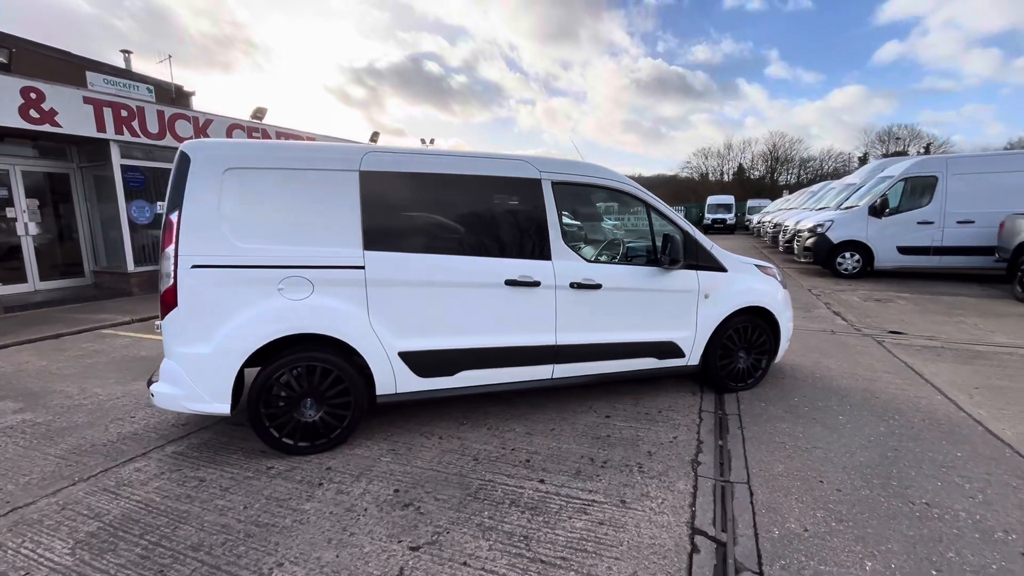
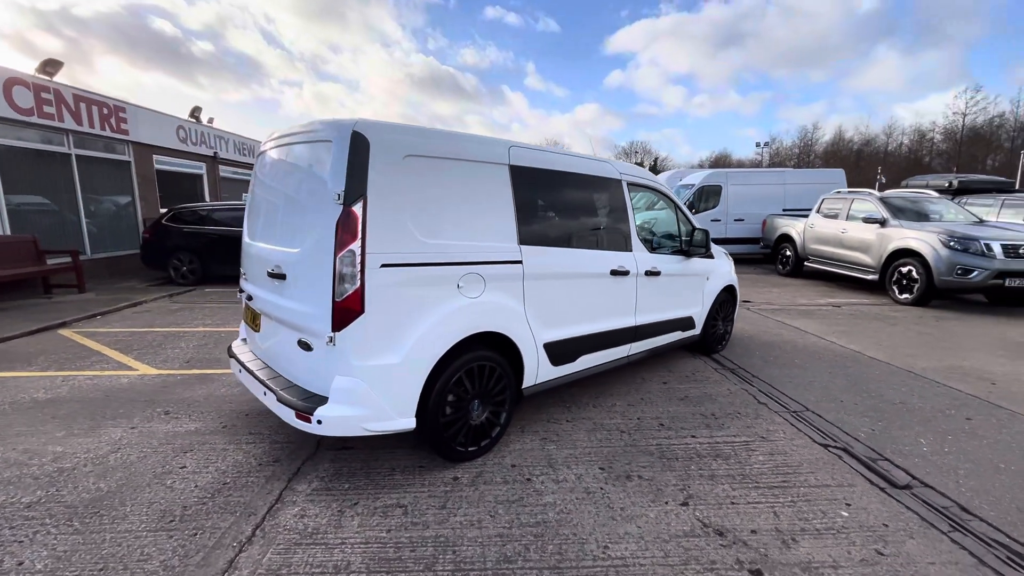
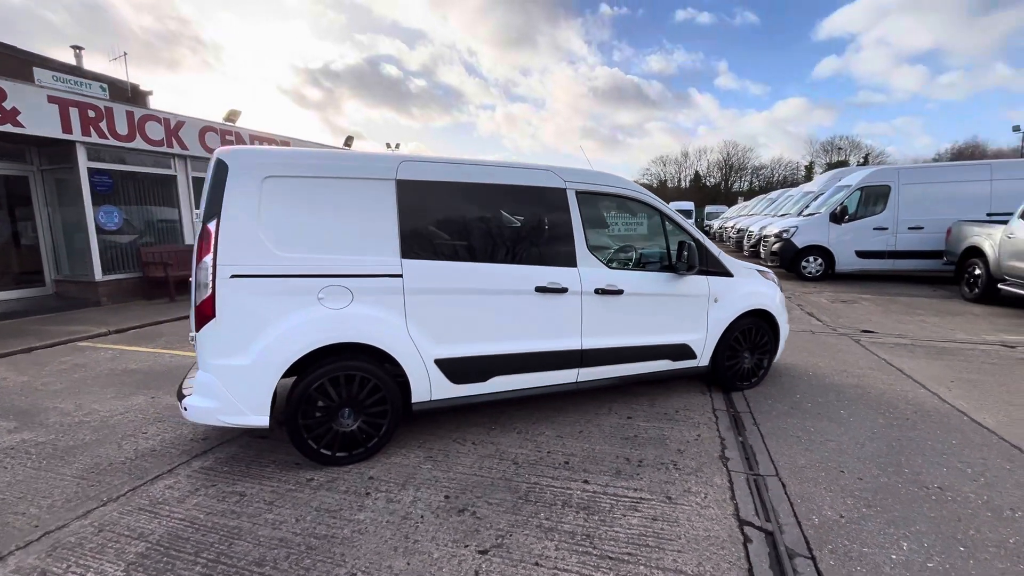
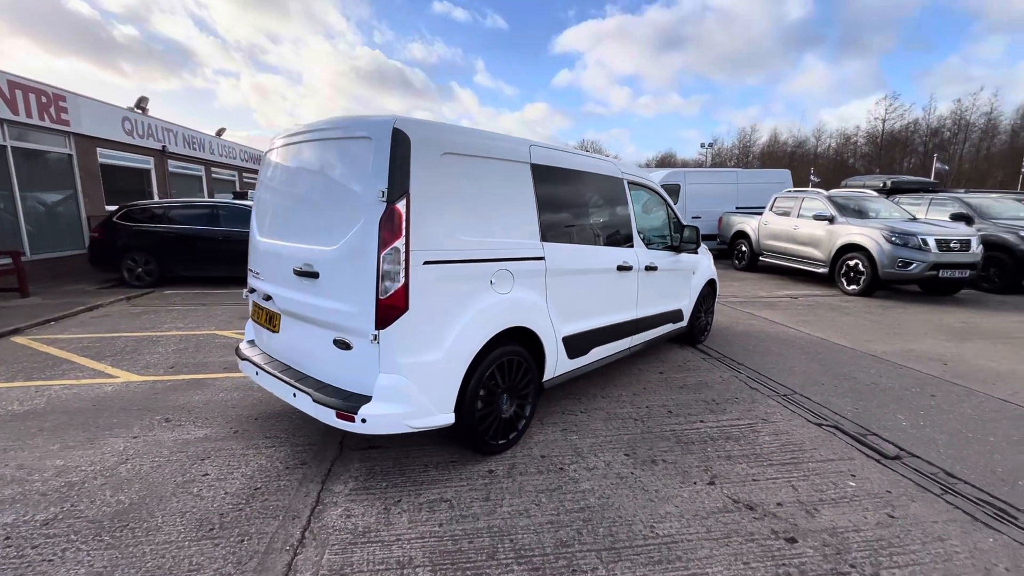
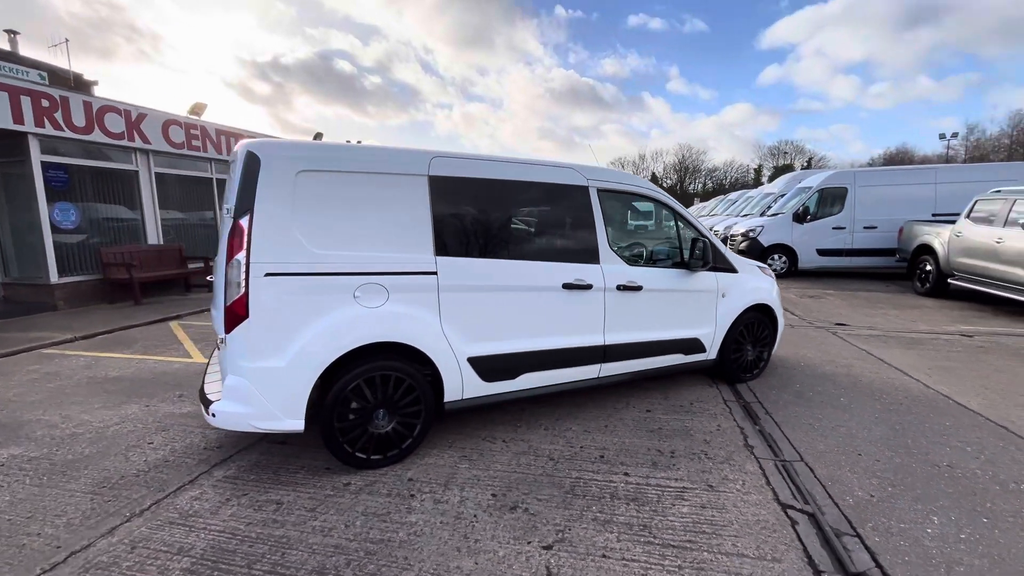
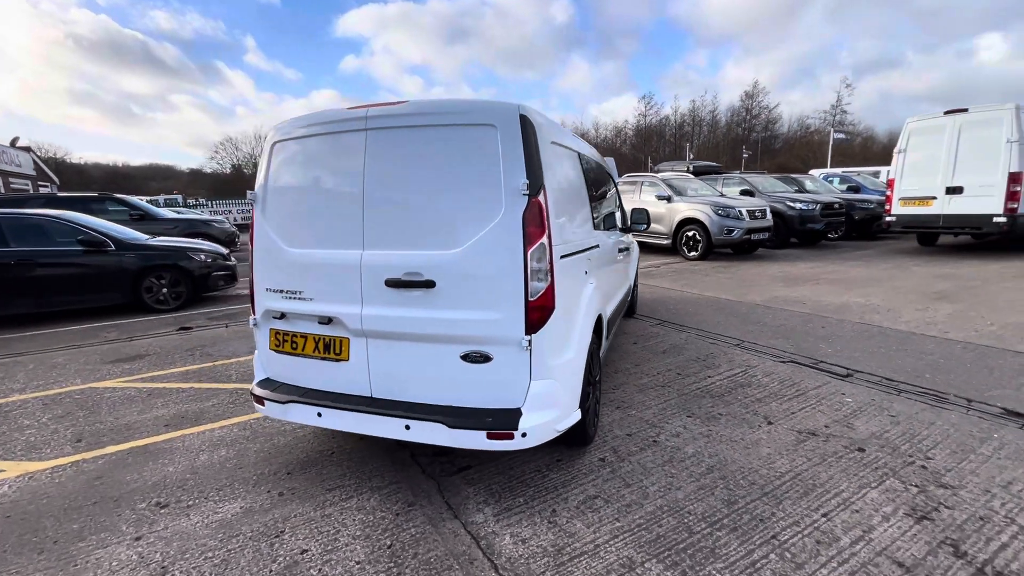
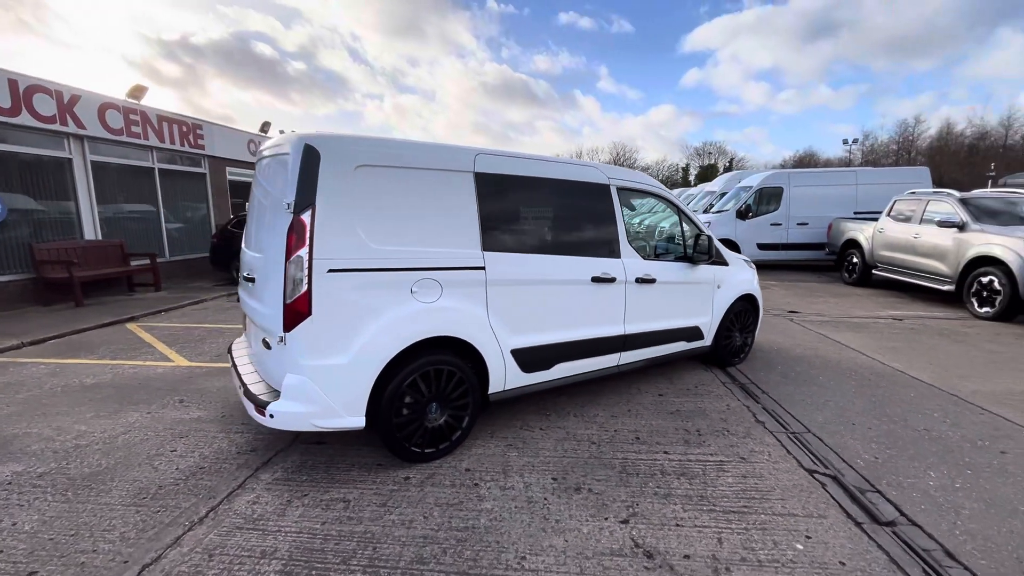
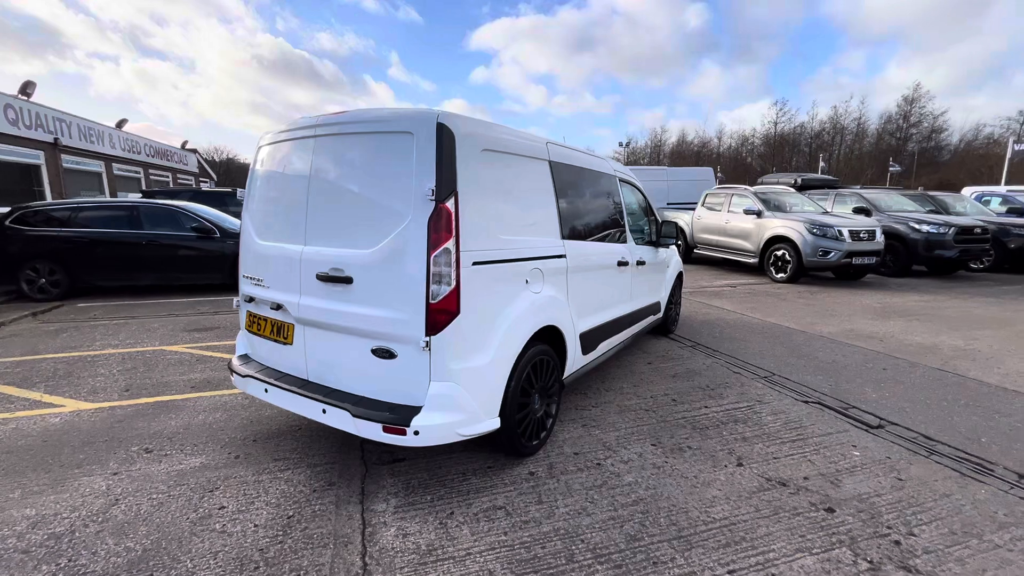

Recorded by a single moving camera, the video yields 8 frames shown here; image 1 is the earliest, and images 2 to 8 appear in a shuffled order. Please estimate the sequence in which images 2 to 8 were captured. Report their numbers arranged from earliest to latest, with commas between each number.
3, 5, 7, 2, 4, 8, 6
